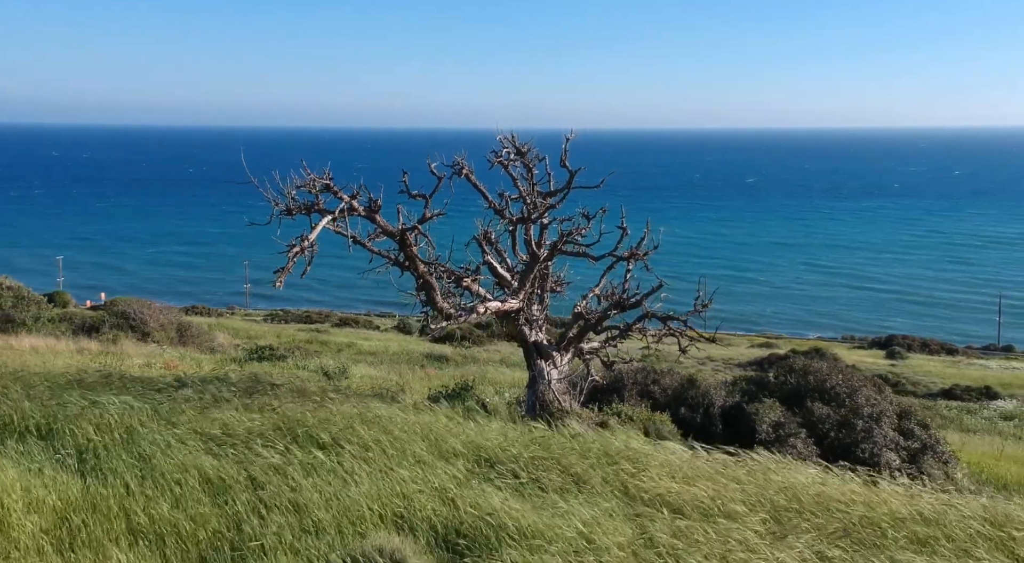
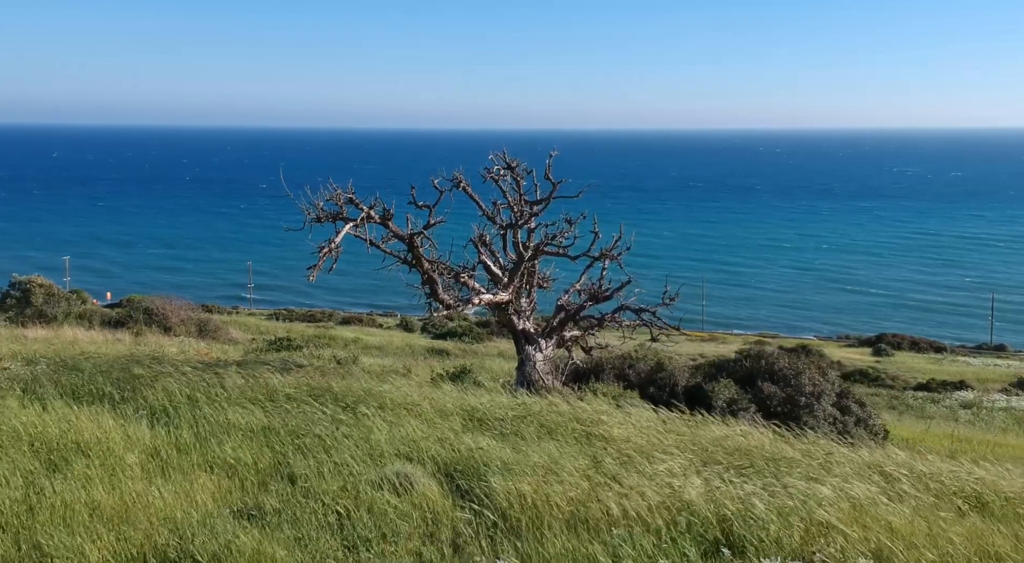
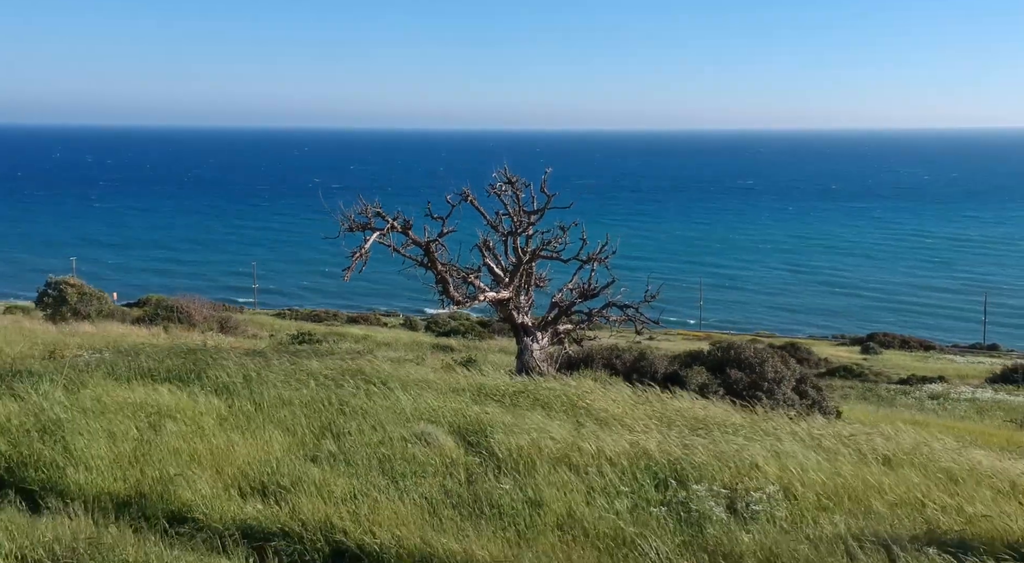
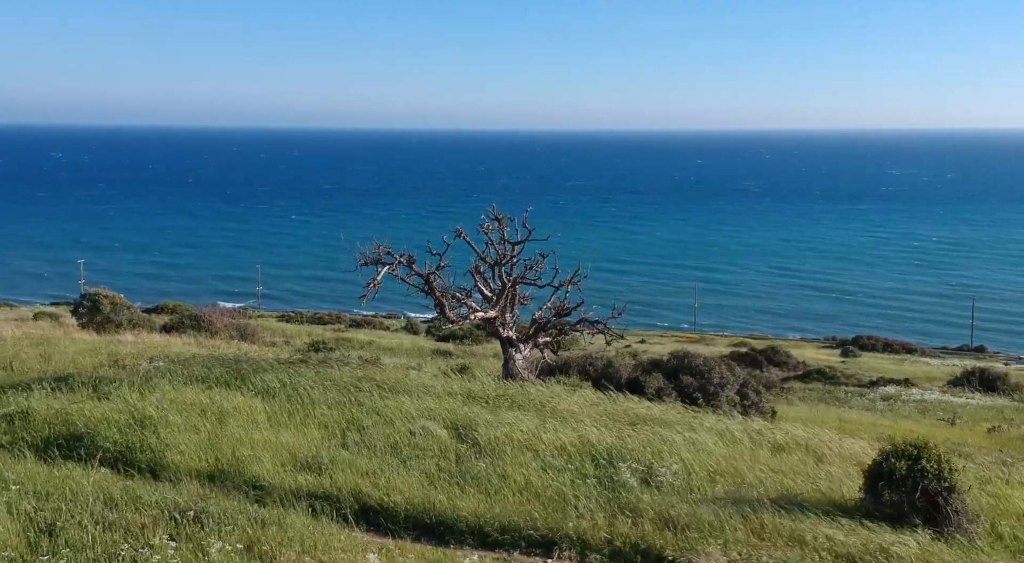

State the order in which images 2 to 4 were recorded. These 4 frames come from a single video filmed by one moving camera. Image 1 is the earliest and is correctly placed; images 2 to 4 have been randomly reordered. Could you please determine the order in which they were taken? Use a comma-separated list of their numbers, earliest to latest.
2, 3, 4
